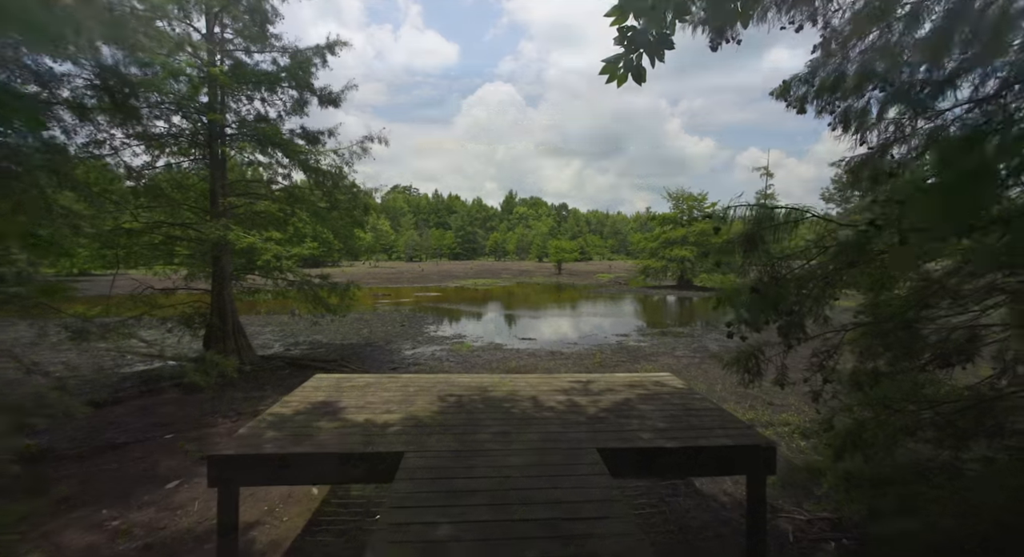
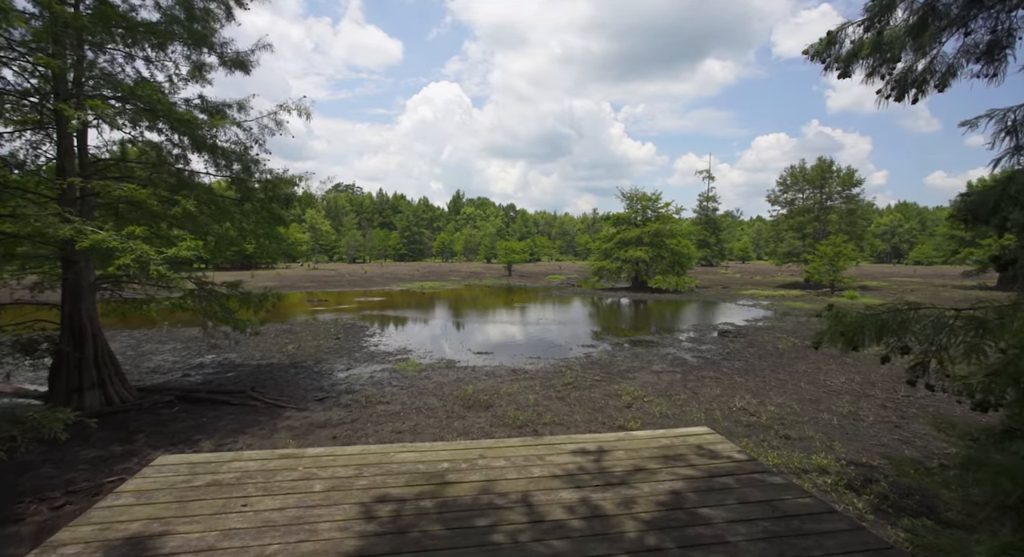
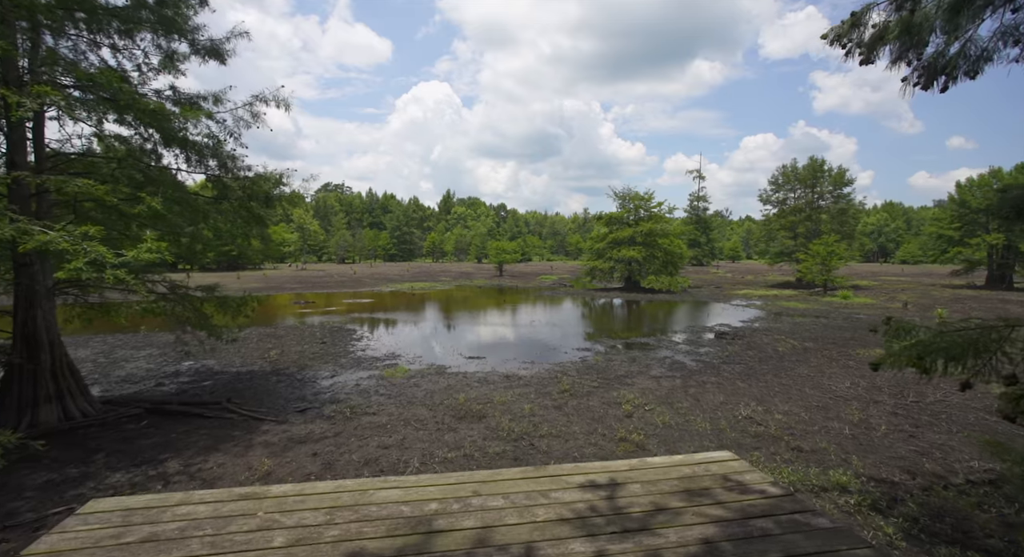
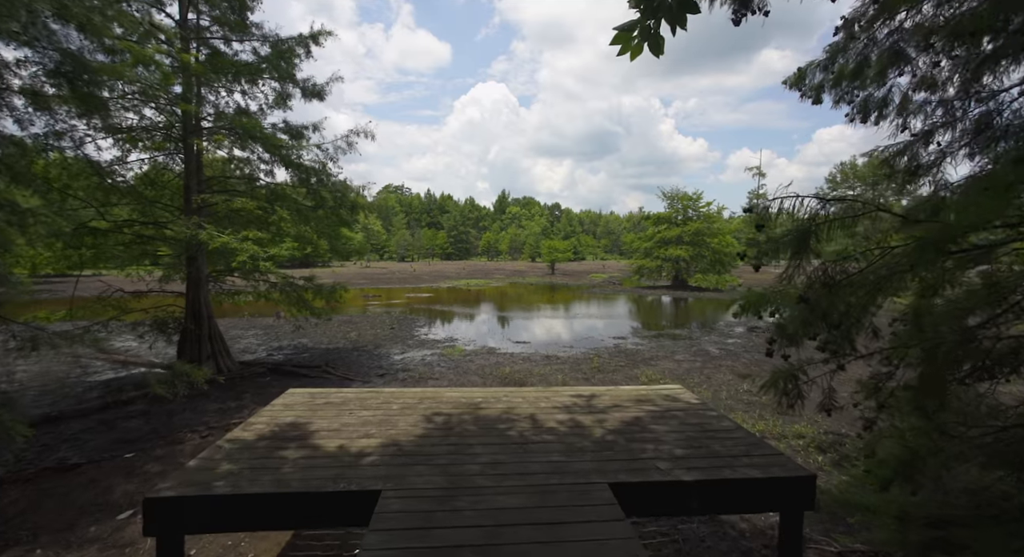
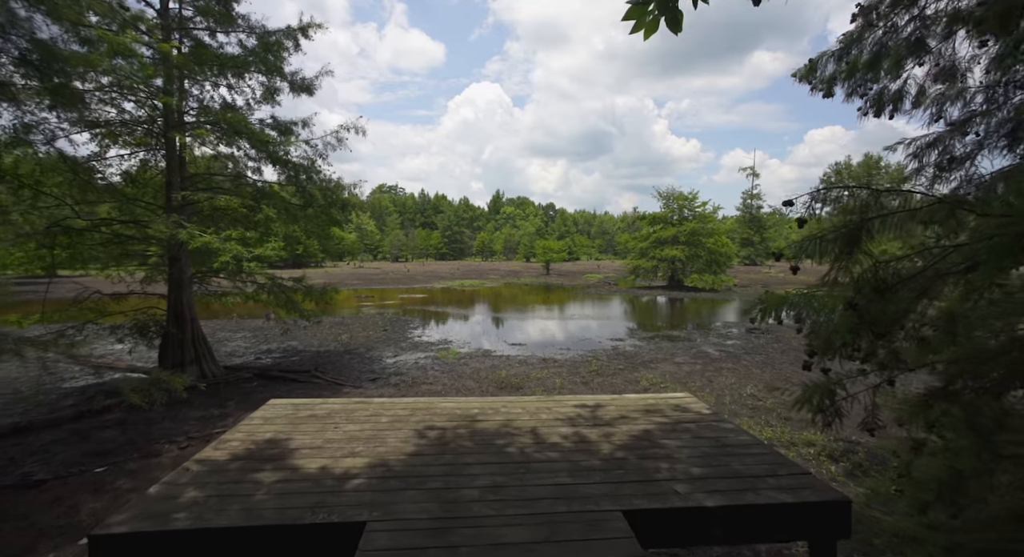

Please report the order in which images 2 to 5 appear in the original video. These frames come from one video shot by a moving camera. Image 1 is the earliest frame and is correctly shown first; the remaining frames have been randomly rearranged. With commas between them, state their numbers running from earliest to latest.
4, 5, 2, 3
